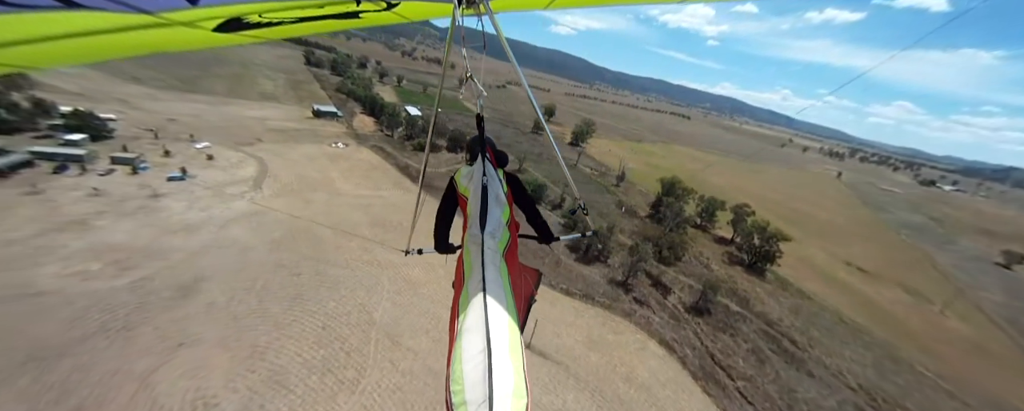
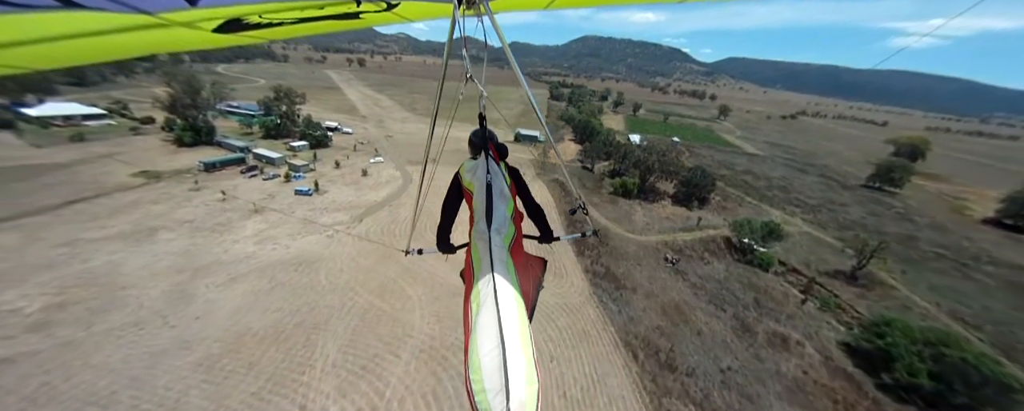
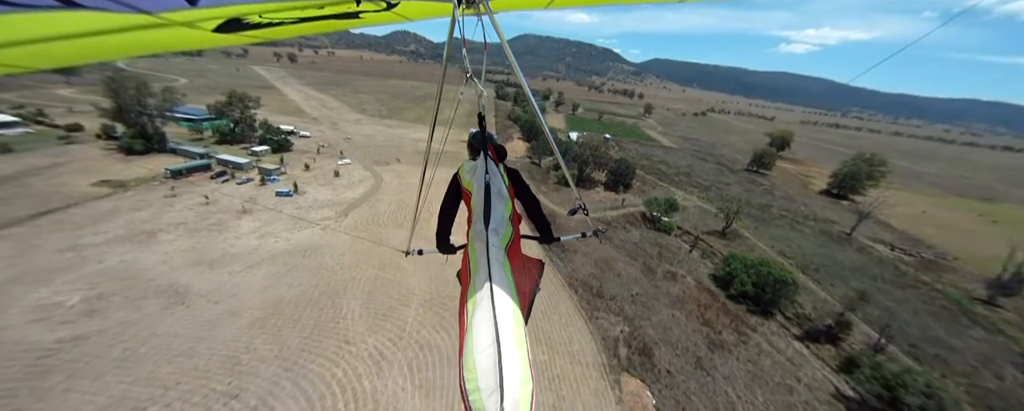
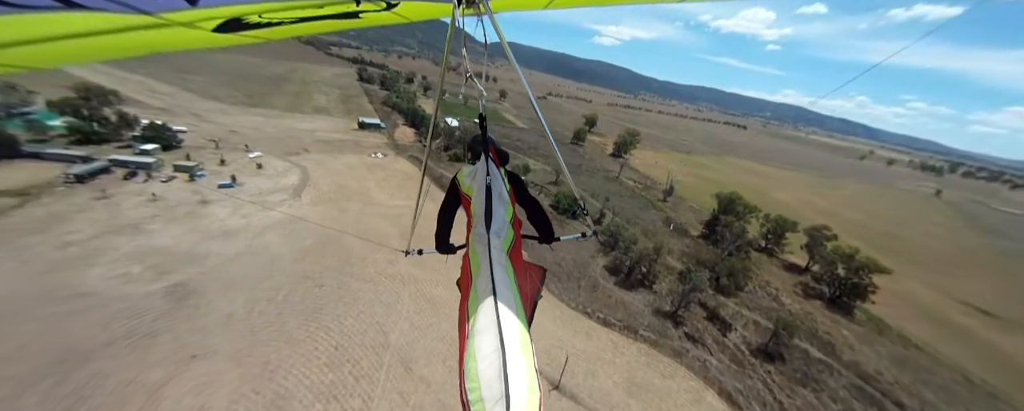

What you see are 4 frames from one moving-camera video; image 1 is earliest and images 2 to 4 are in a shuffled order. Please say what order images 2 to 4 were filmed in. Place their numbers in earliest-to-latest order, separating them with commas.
4, 3, 2
